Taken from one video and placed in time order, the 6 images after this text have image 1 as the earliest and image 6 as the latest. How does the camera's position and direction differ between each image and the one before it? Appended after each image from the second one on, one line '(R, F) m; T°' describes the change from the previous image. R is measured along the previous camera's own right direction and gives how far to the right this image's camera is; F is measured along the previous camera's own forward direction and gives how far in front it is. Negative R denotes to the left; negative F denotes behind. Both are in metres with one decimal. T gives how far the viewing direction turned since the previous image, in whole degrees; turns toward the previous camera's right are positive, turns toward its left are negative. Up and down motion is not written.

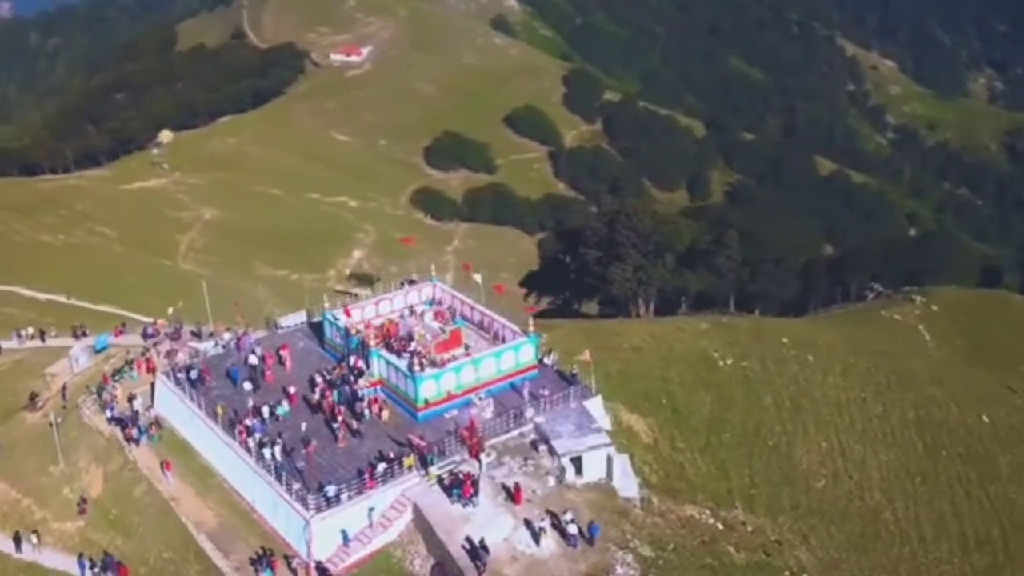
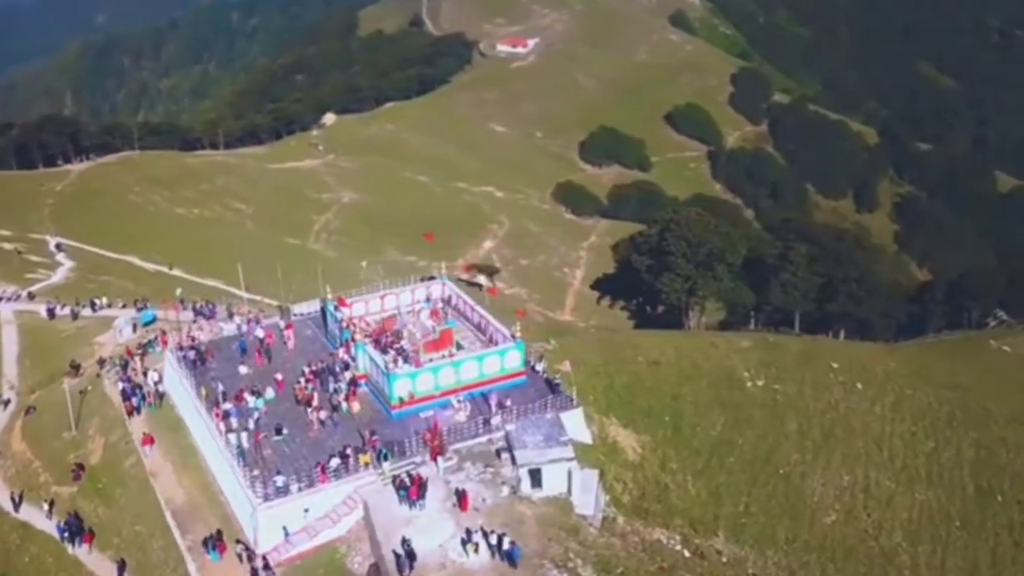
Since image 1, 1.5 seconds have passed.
(+6.8, +1.1) m; -8°
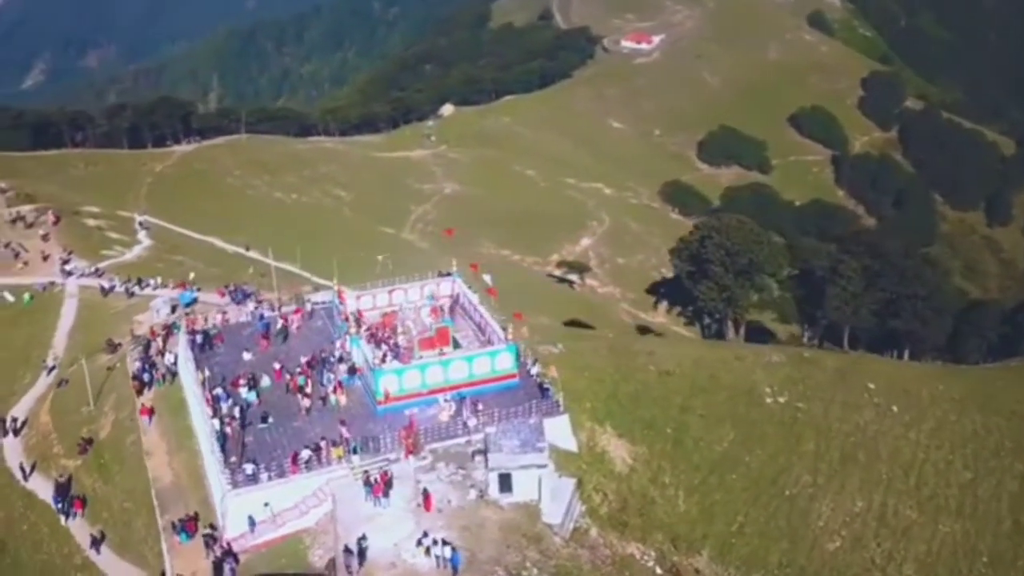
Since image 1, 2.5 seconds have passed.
(+4.9, +0.7) m; -6°
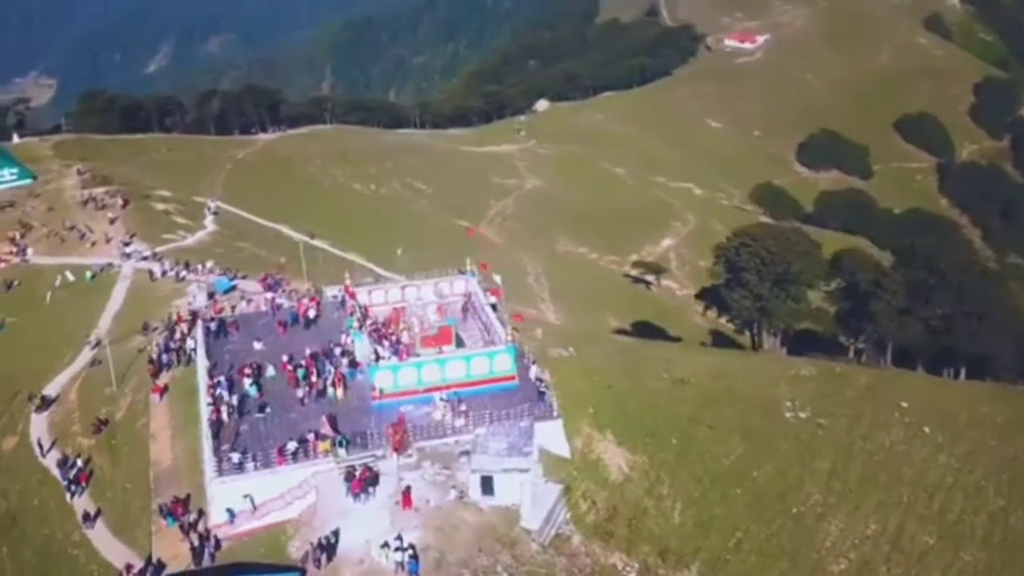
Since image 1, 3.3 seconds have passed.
(+3.8, +0.5) m; -5°
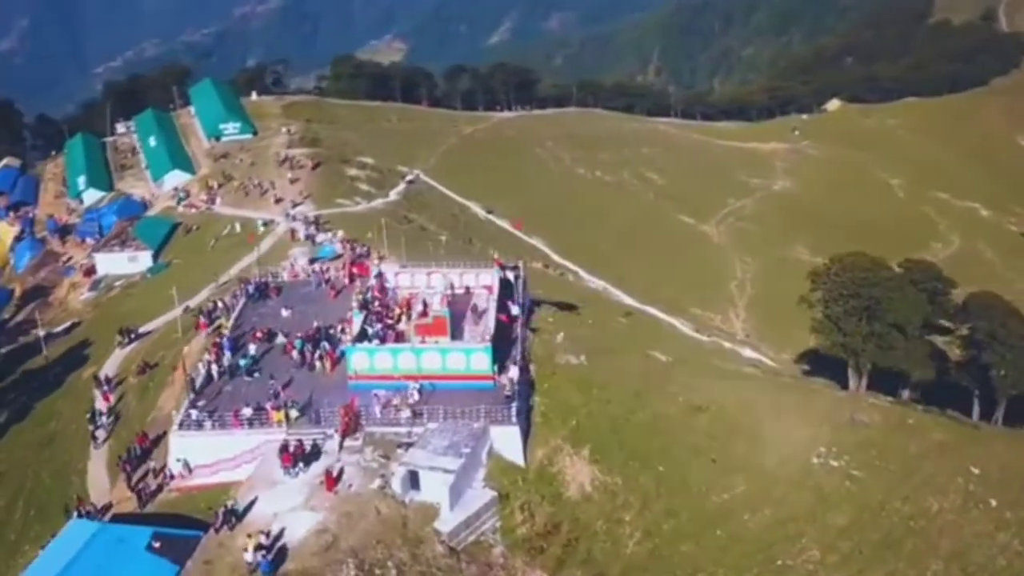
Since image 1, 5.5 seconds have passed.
(+11.5, +2.2) m; -15°
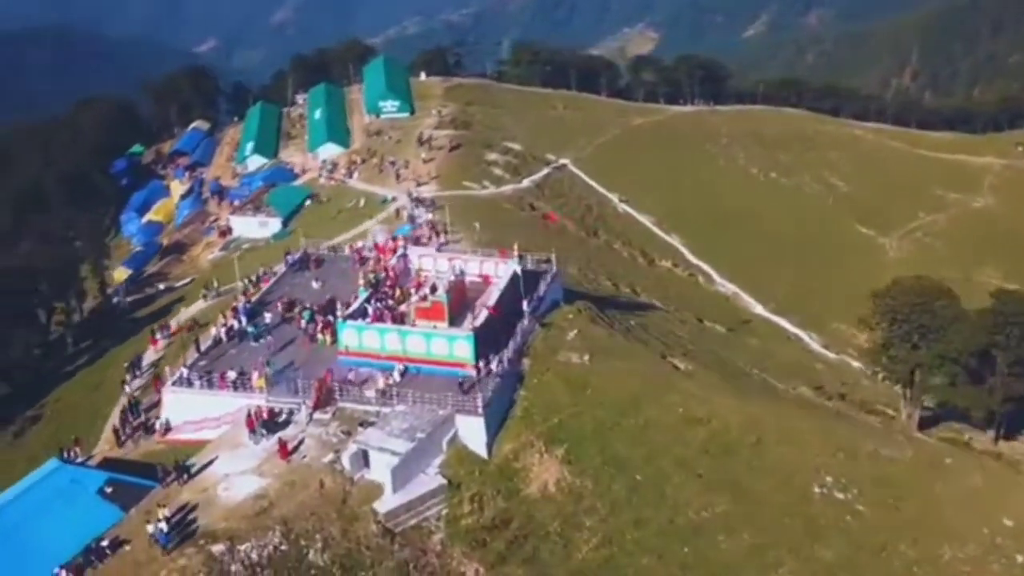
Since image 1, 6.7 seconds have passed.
(+8.8, +1.0) m; -11°
